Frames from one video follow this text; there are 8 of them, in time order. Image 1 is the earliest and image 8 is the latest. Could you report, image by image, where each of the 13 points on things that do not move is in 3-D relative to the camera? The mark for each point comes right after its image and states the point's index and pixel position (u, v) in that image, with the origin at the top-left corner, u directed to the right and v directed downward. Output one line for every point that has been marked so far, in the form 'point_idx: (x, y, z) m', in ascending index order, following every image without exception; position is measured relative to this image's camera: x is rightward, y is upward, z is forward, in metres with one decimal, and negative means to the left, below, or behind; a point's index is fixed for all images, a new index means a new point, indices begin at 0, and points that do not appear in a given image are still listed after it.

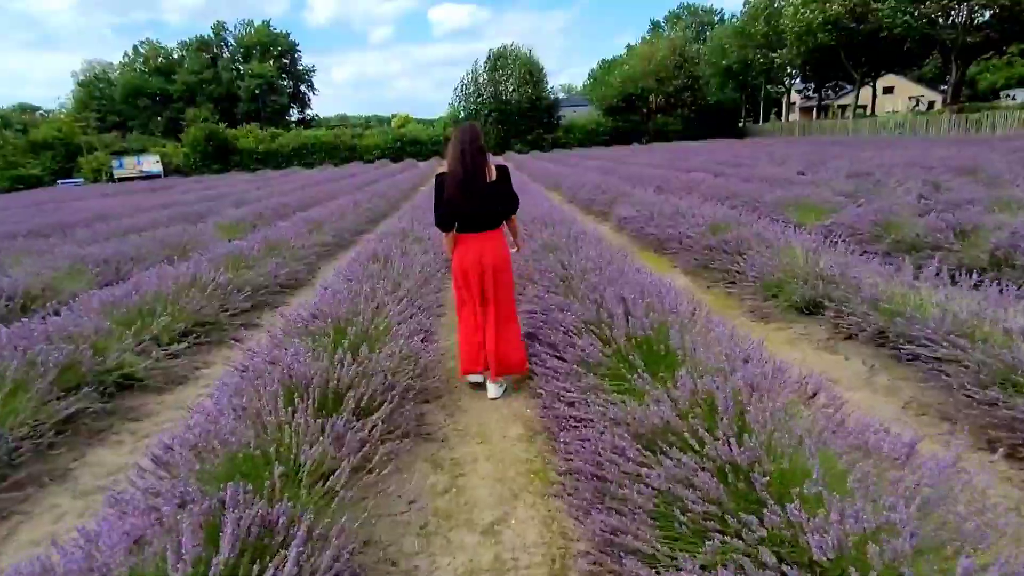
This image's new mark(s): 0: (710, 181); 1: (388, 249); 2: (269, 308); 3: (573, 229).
0: (+2.9, +1.6, +9.2) m
1: (-1.0, +0.3, +4.7) m
2: (-1.8, -0.1, +4.5) m
3: (+0.5, +0.5, +5.2) m
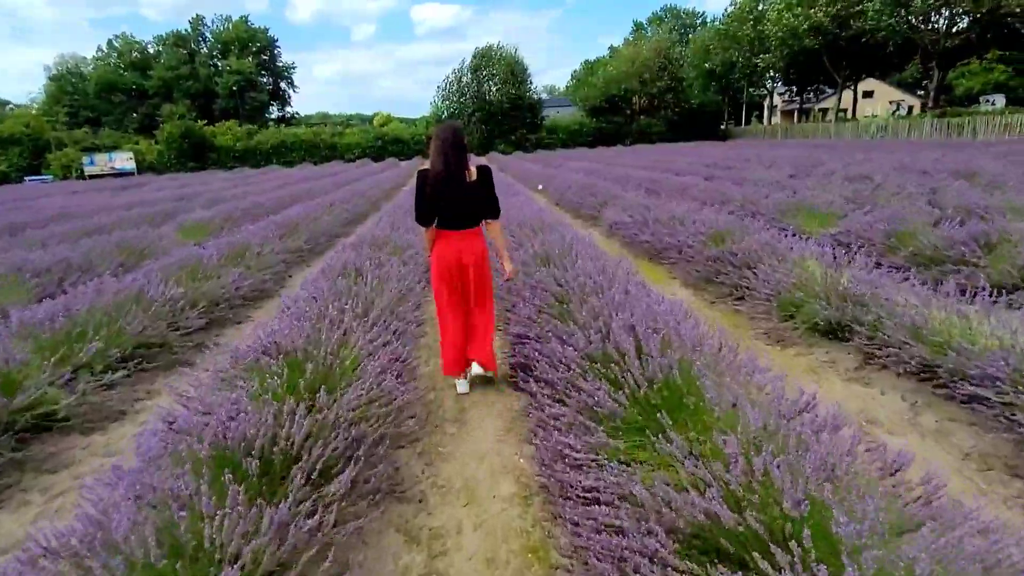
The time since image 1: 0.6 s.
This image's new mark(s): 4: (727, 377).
0: (+2.7, +1.5, +8.9) m
1: (-1.0, +0.2, +4.2) m
2: (-1.9, -0.2, +4.0) m
3: (+0.4, +0.4, +4.8) m
4: (+0.7, -0.3, +1.9) m
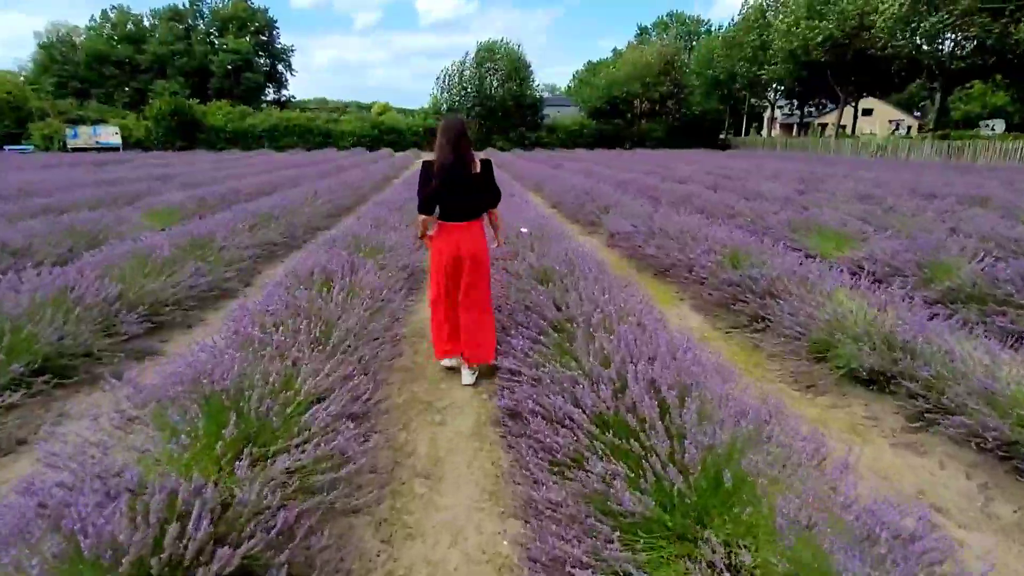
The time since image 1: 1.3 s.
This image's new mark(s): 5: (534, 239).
0: (+2.7, +1.3, +8.5) m
1: (-1.1, +0.2, +3.7) m
2: (-1.9, -0.2, +3.5) m
3: (+0.4, +0.3, +4.4) m
4: (+0.6, -0.4, +1.4) m
5: (+0.2, +0.4, +4.7) m
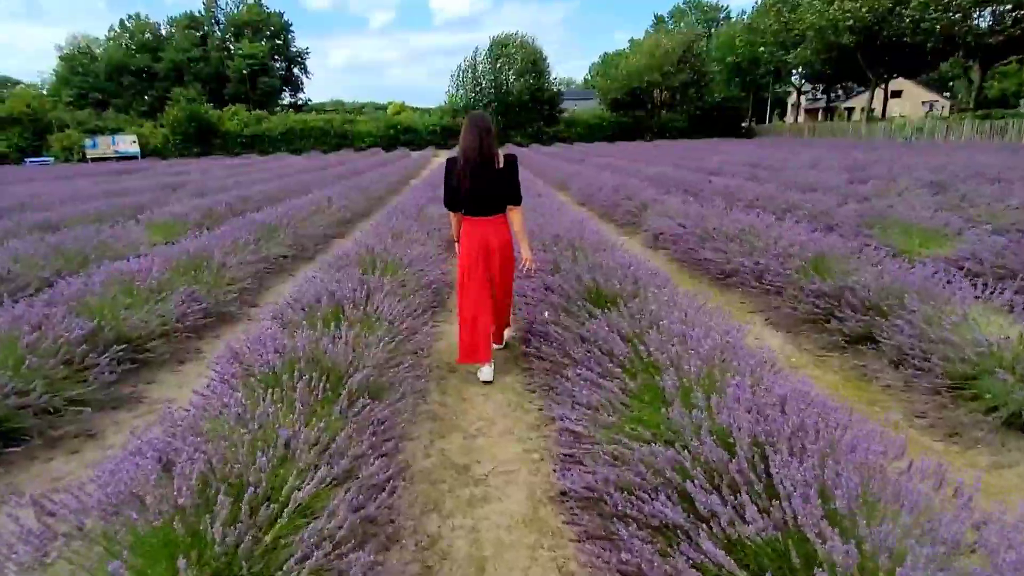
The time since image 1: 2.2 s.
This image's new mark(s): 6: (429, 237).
0: (+3.0, +1.3, +7.8) m
1: (-0.9, 0.0, +3.2) m
2: (-1.7, -0.4, +3.0) m
3: (+0.6, +0.2, +3.8) m
4: (+0.8, -0.5, +0.8) m
5: (+0.4, +0.3, +4.1) m
6: (-0.7, +0.4, +5.2) m
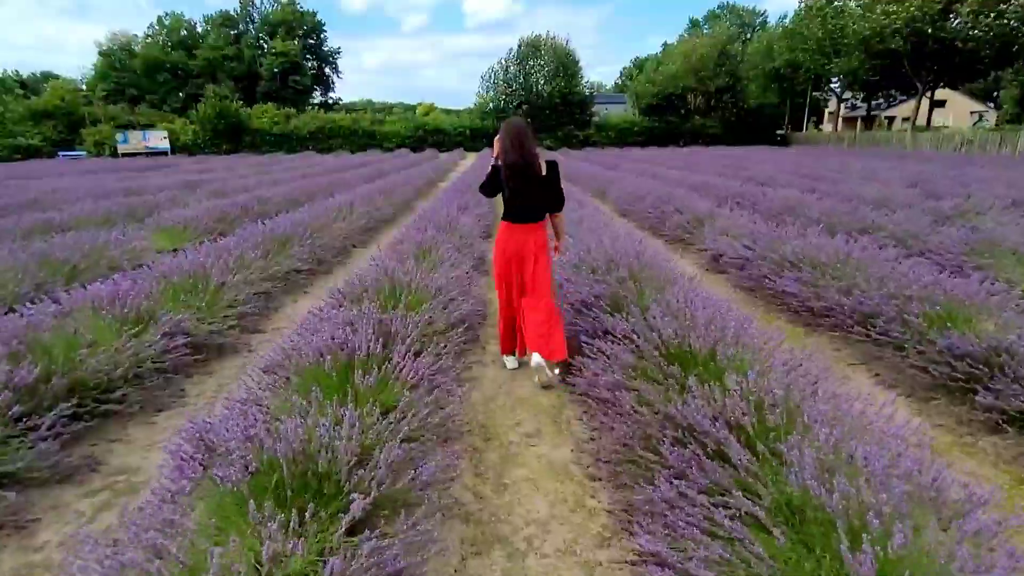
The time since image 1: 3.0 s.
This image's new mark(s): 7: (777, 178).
0: (+3.4, +1.0, +7.0) m
1: (-0.6, -0.1, +2.6) m
2: (-1.5, -0.5, +2.4) m
3: (+0.9, 0.0, +3.1) m
4: (+0.9, -0.7, +0.2) m
5: (+0.7, +0.1, +3.4) m
6: (-0.4, +0.3, +4.6) m
7: (+4.9, +2.0, +11.2) m
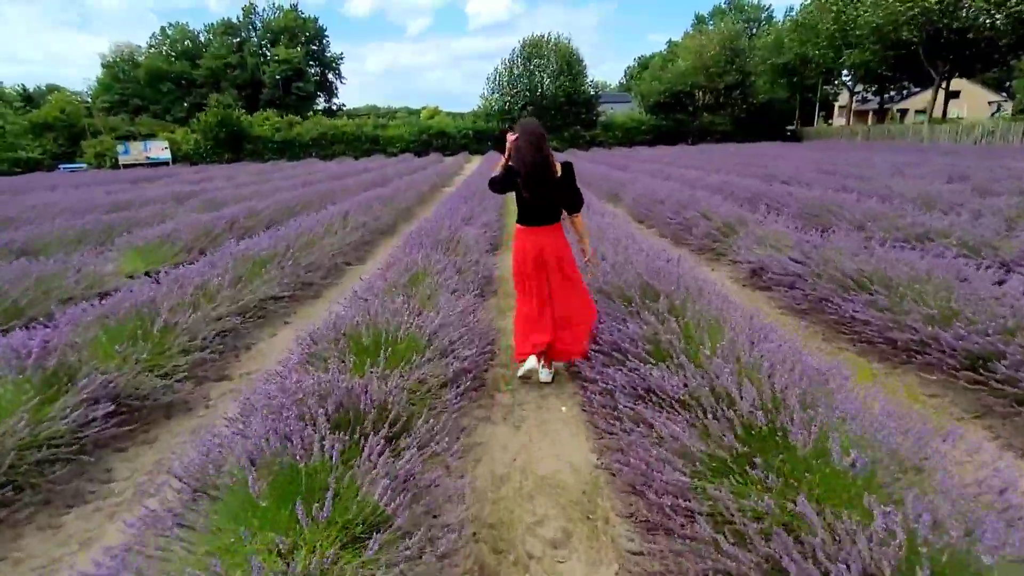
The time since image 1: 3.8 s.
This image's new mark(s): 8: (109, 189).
0: (+3.5, +0.9, +6.3) m
1: (-0.6, -0.3, +1.9) m
2: (-1.4, -0.7, +1.8) m
3: (+0.9, -0.1, +2.4) m
4: (+1.0, -0.9, -0.5) m
5: (+0.7, -0.1, +2.8) m
6: (-0.3, +0.1, +4.0) m
7: (+5.0, +1.9, +10.5) m
8: (-8.7, +2.1, +13.1) m
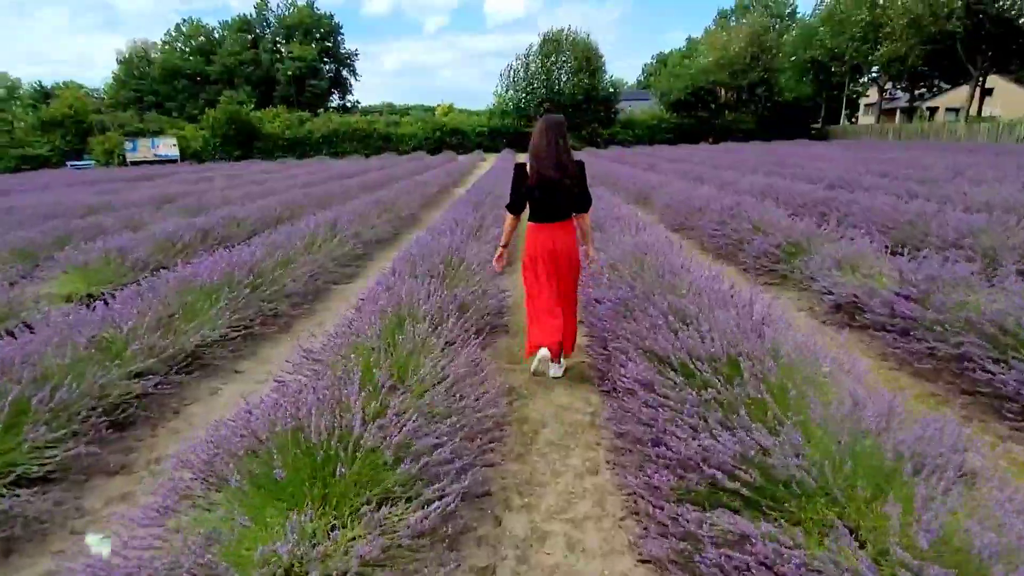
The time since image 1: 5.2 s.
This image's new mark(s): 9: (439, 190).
0: (+3.7, +0.7, +5.3) m
1: (-0.6, -0.5, +1.0) m
2: (-1.4, -0.9, +0.9) m
3: (+1.0, -0.4, +1.5) m
4: (+0.9, -1.1, -1.4) m
5: (+0.8, -0.3, +1.8) m
6: (-0.3, -0.1, +3.1) m
7: (+5.2, +1.7, +9.4) m
8: (-8.4, +2.0, +12.4) m
9: (-1.3, +1.8, +11.1) m
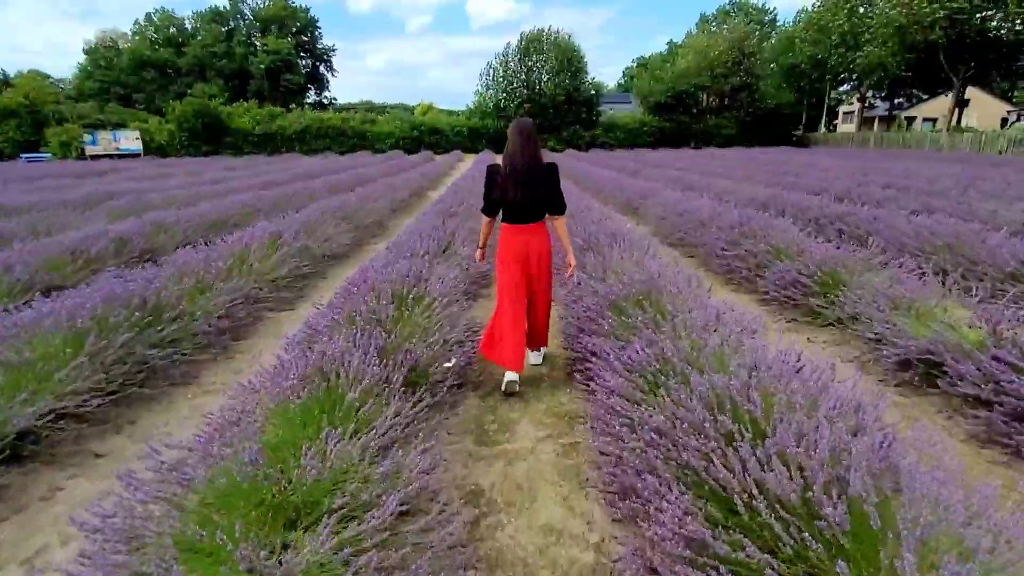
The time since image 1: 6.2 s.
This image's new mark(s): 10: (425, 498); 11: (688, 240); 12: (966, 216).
0: (+3.5, +0.4, +4.6) m
1: (-0.6, -0.7, +0.1) m
2: (-1.5, -1.1, 0.0) m
3: (+0.9, -0.6, +0.7) m
4: (+1.0, -1.3, -2.3) m
5: (+0.7, -0.5, +1.0) m
6: (-0.4, -0.3, +2.2) m
7: (+4.9, +1.4, +8.7) m
8: (-8.8, +1.9, +11.3) m
9: (-1.7, +1.6, +10.2) m
10: (-0.2, -0.5, +1.7) m
11: (+1.7, +0.4, +5.7) m
12: (+4.5, +0.7, +5.9) m
